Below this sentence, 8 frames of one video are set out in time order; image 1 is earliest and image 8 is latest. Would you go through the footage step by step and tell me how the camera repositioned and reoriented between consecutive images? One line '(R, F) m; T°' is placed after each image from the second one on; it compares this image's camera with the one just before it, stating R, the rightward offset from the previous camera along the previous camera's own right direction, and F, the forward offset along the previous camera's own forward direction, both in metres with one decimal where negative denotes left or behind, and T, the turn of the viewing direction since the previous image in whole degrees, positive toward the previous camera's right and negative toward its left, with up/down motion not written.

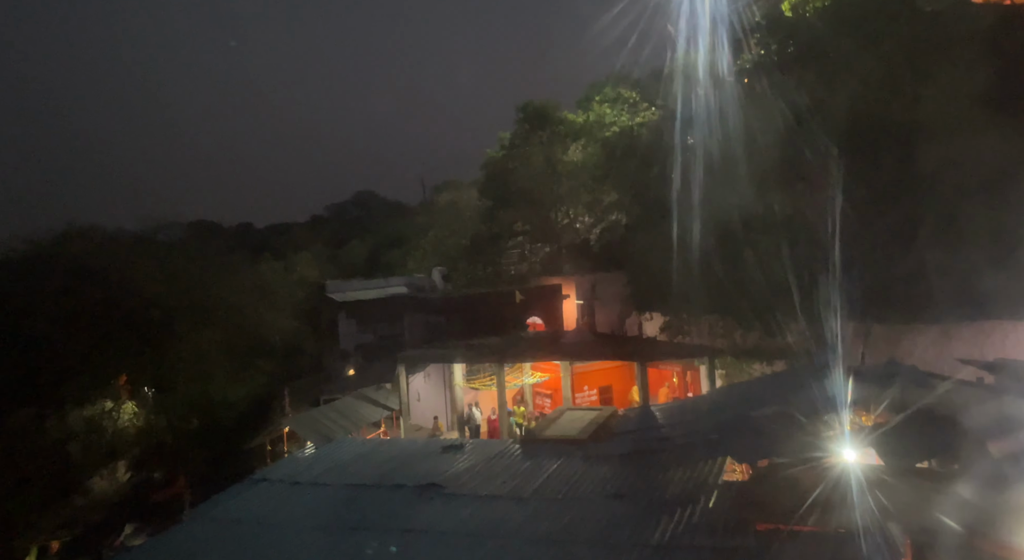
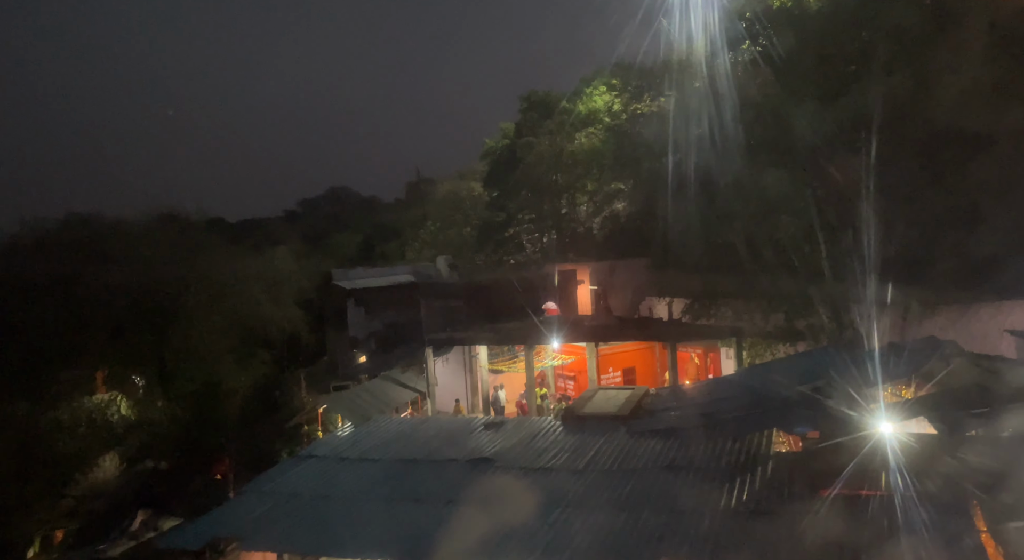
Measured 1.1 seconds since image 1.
(-0.9, -0.1) m; +2°
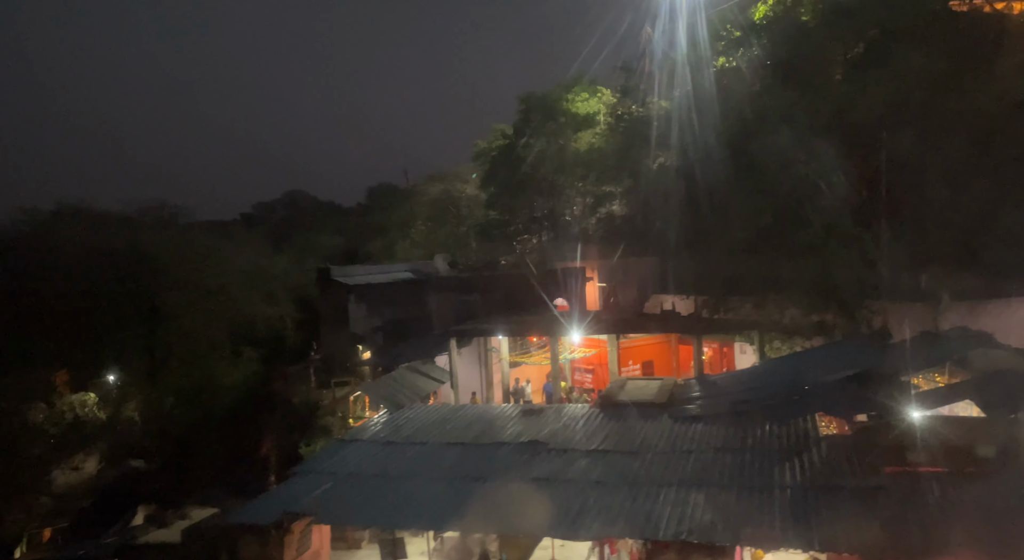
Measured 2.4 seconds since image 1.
(-1.1, -0.1) m; +3°
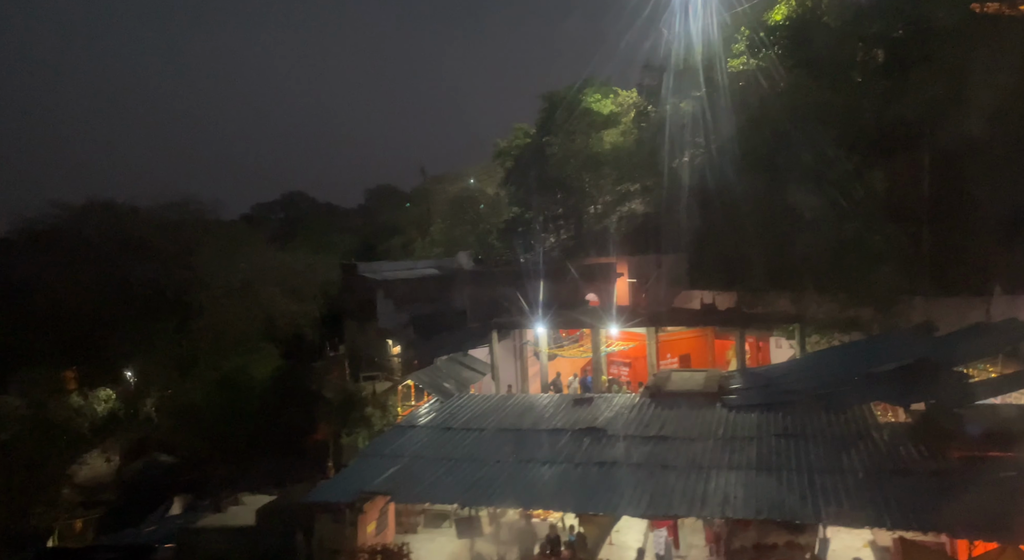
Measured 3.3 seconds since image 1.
(-0.7, -0.1) m; 0°
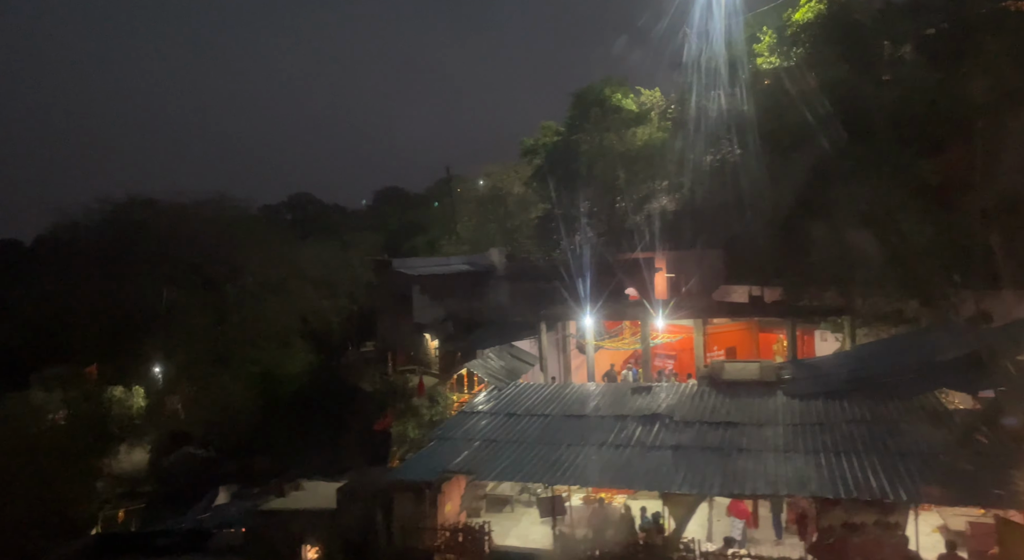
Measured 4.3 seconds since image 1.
(-0.7, -0.1) m; -1°
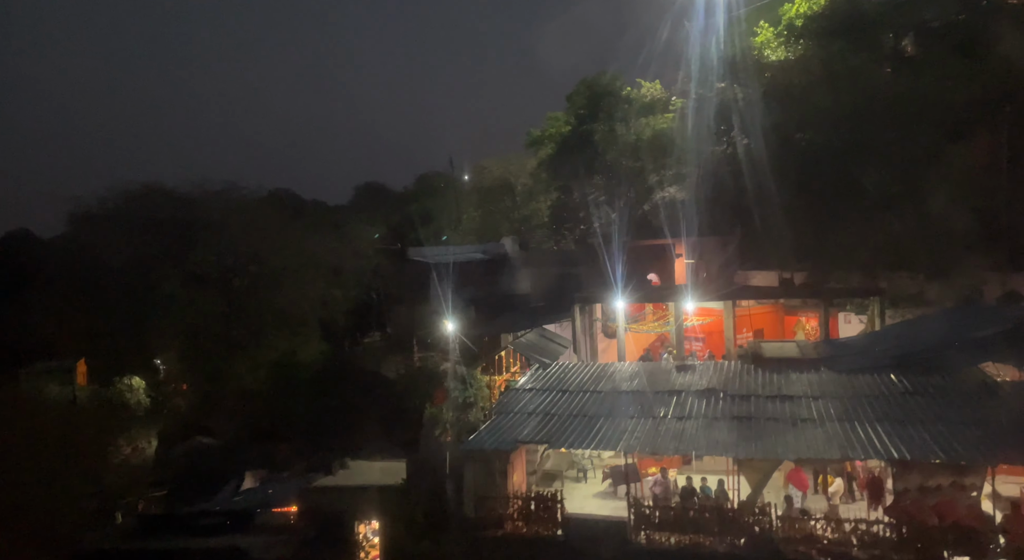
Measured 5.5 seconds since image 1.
(-0.9, -0.1) m; +1°
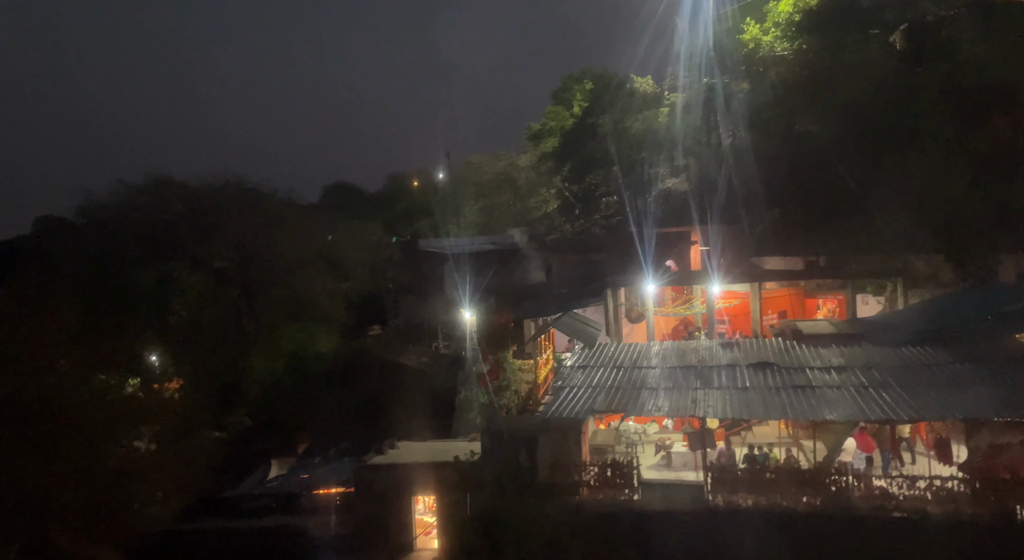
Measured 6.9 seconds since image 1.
(-1.1, -0.2) m; +2°
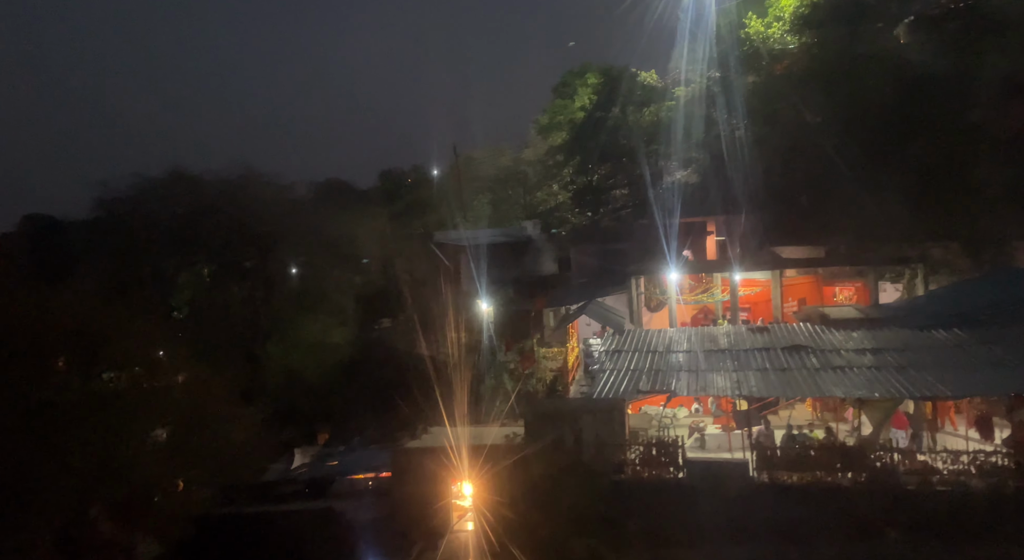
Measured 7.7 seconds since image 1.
(-0.6, -0.1) m; 0°
